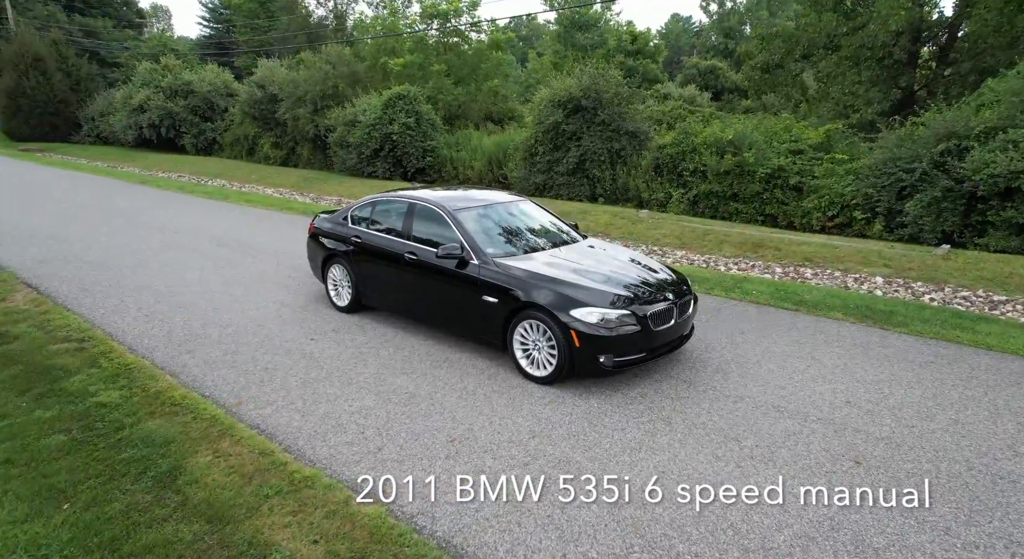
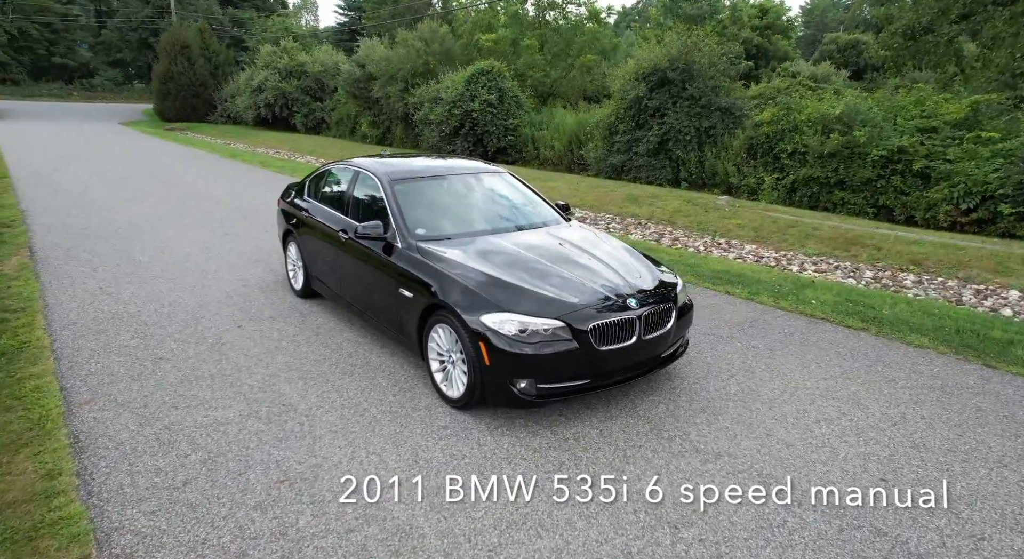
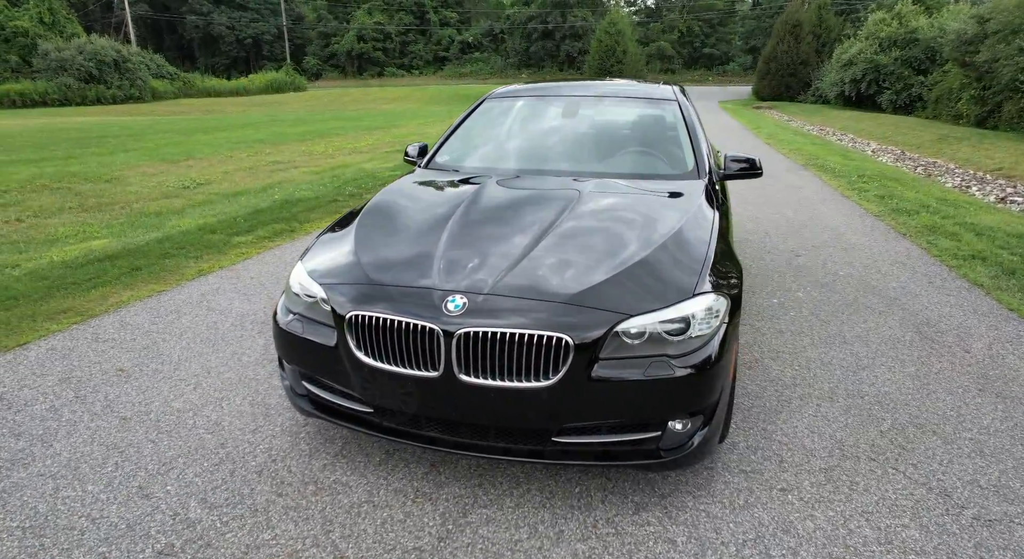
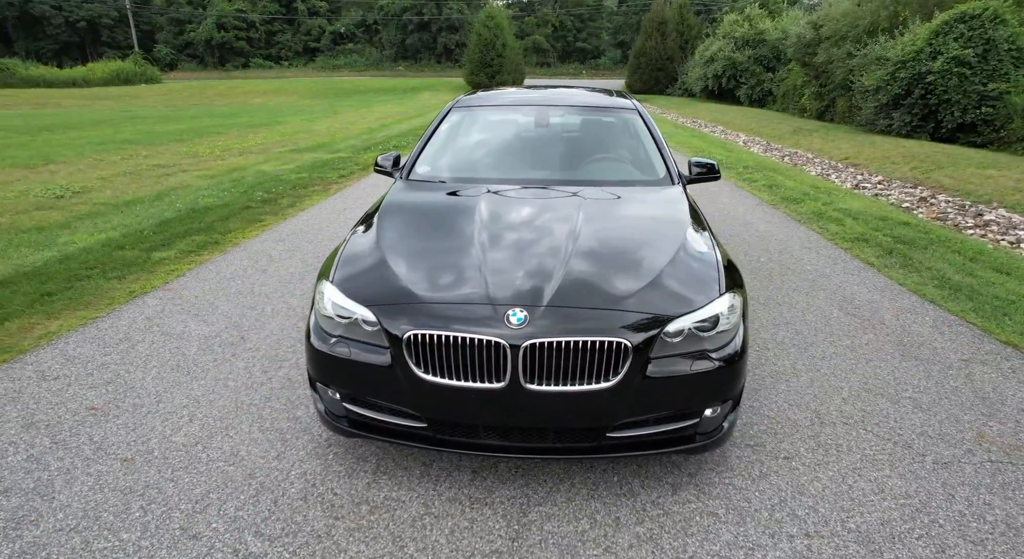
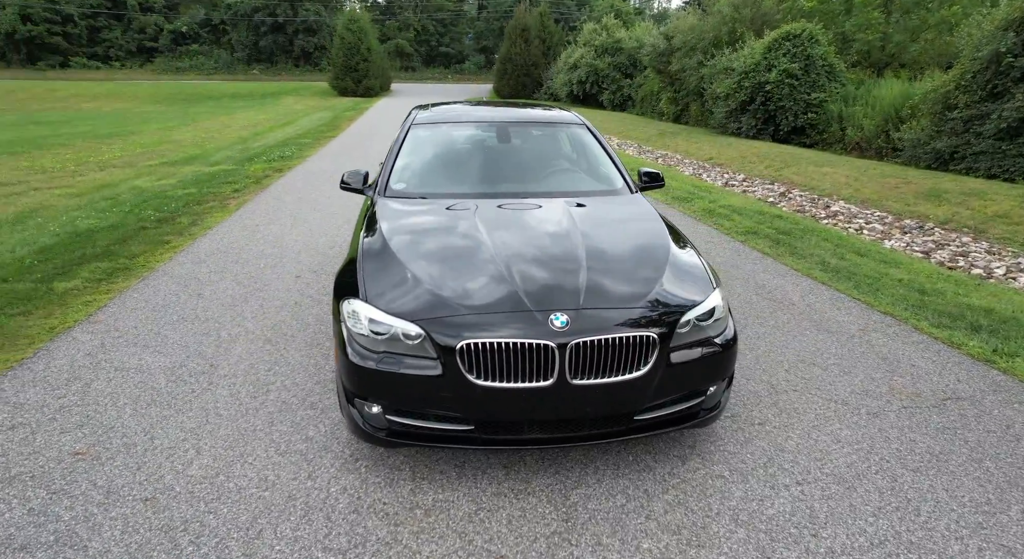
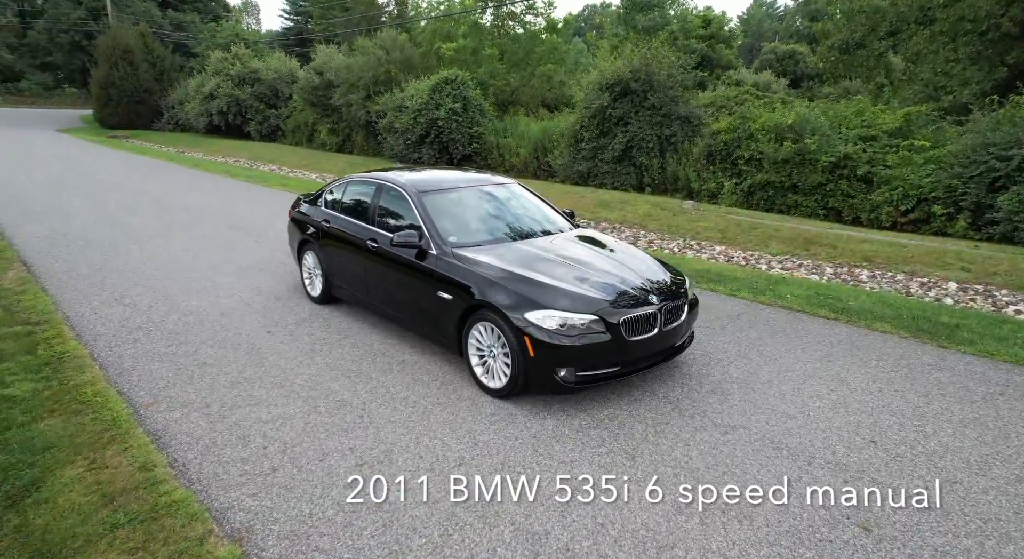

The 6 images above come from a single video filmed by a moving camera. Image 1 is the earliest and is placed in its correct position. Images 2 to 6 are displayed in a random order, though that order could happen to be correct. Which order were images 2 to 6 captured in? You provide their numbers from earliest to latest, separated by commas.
6, 2, 5, 4, 3
